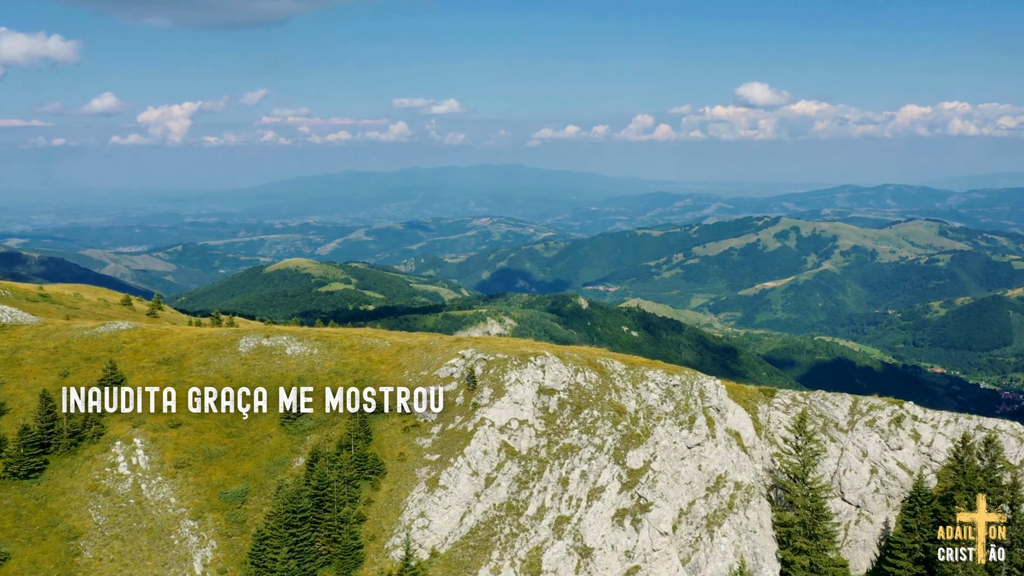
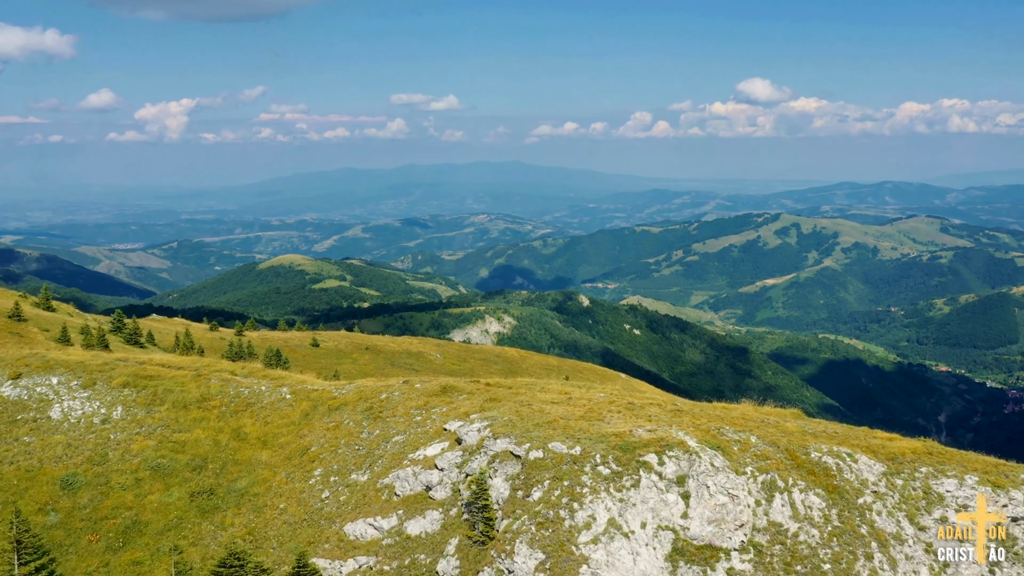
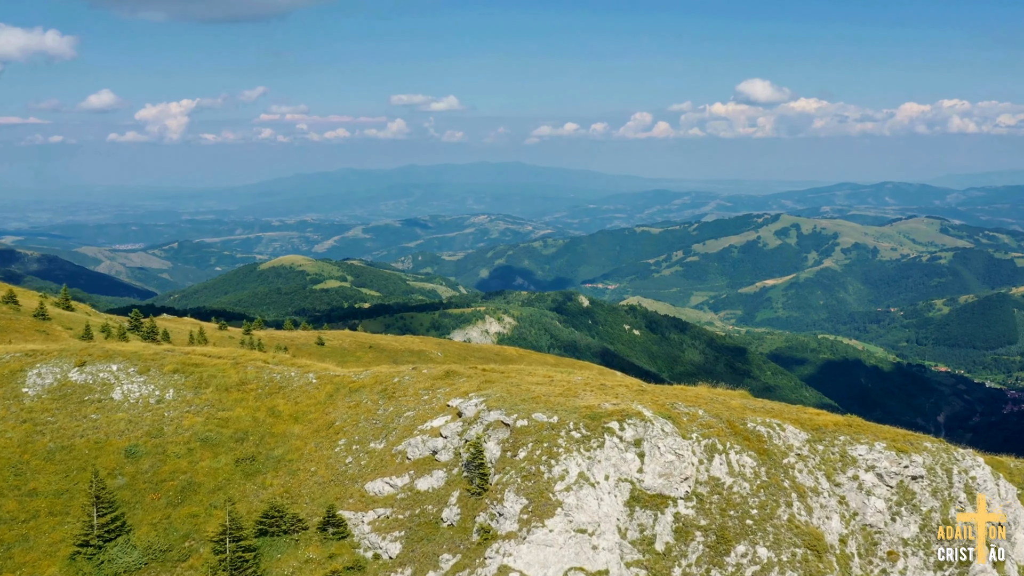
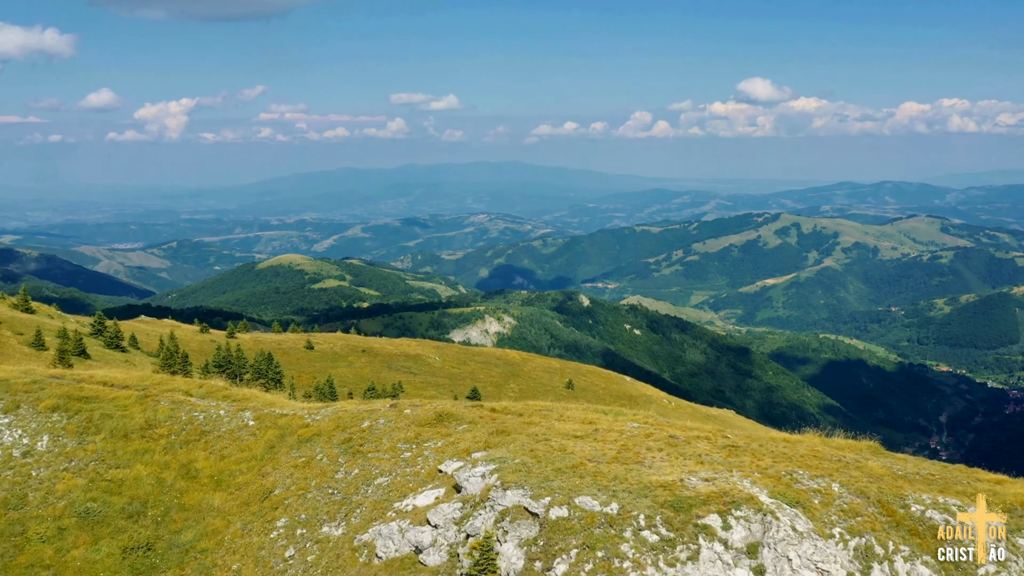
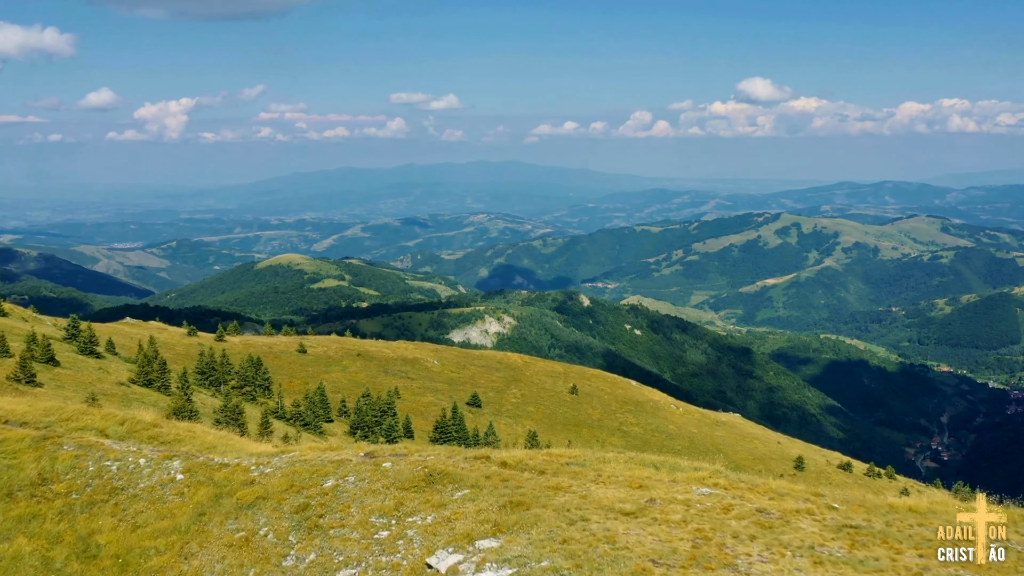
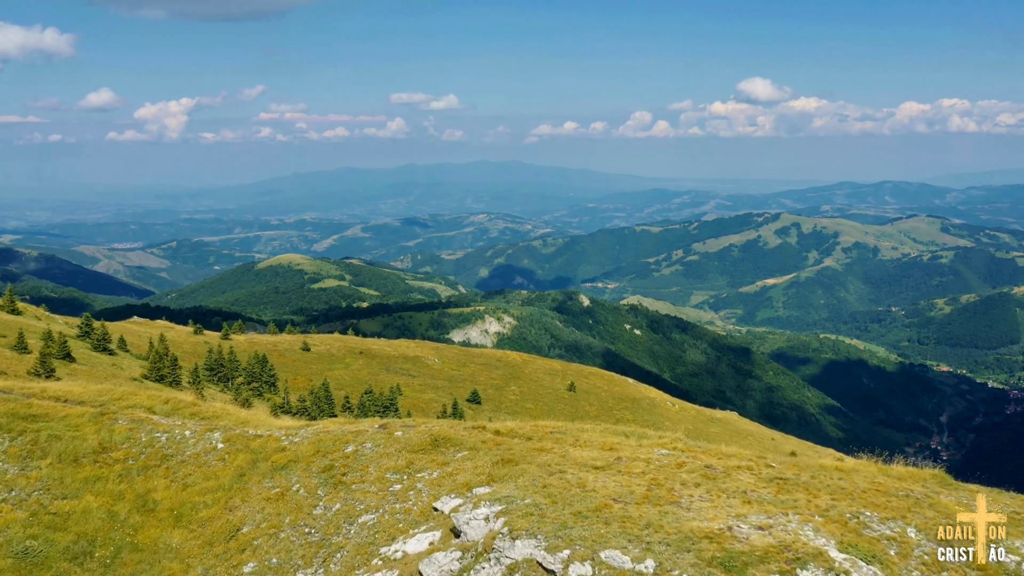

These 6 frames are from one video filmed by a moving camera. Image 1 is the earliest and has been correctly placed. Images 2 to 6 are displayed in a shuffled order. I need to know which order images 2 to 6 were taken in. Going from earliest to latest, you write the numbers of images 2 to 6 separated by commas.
3, 2, 4, 6, 5
